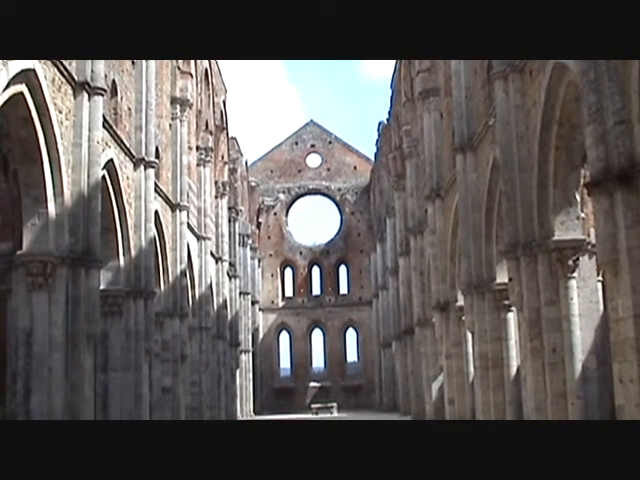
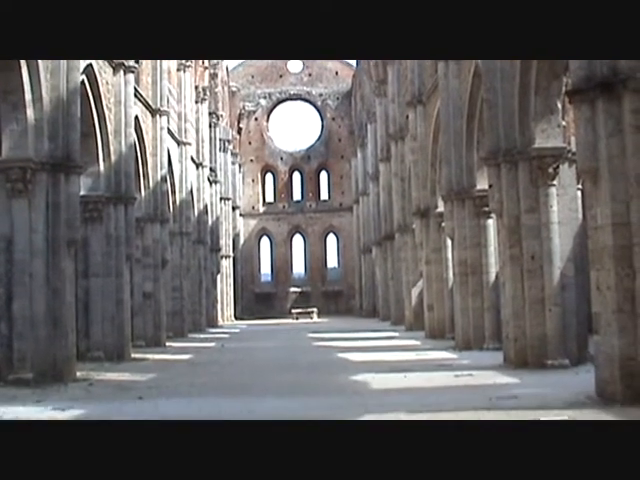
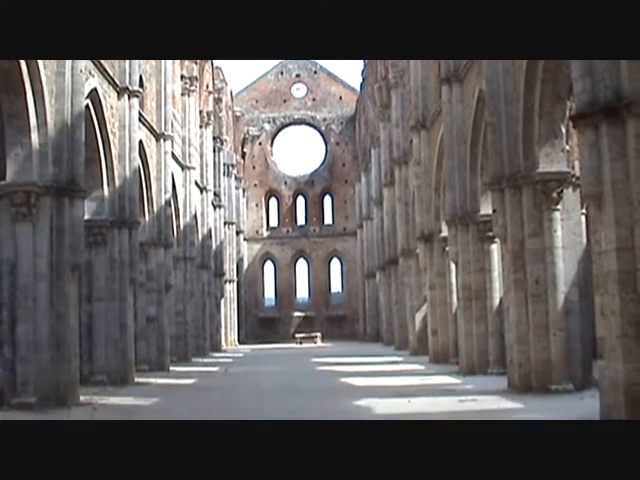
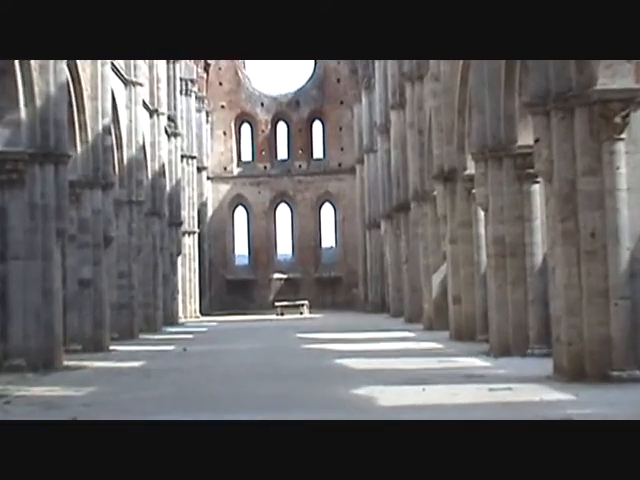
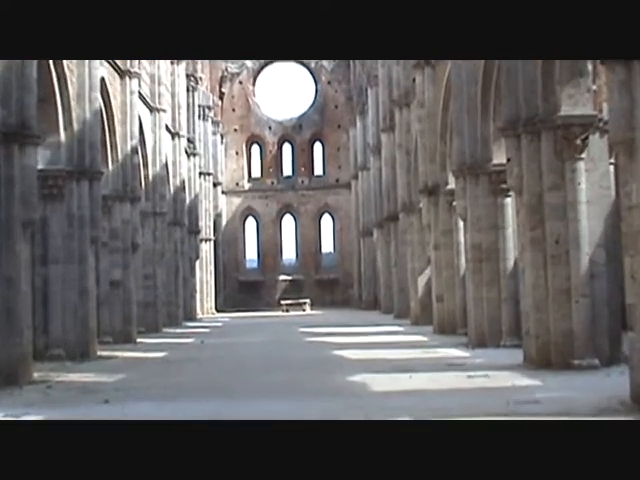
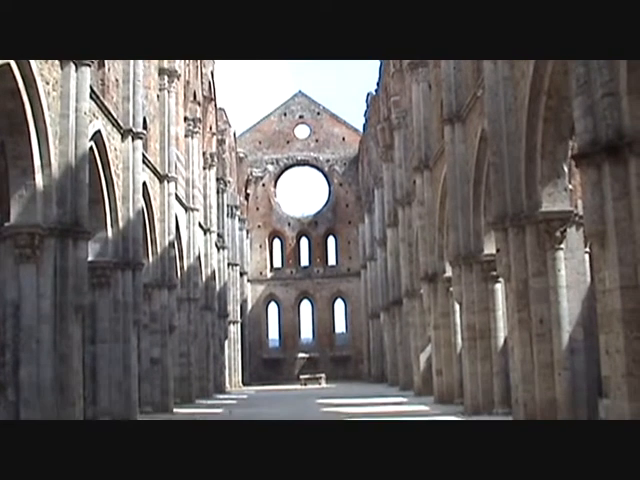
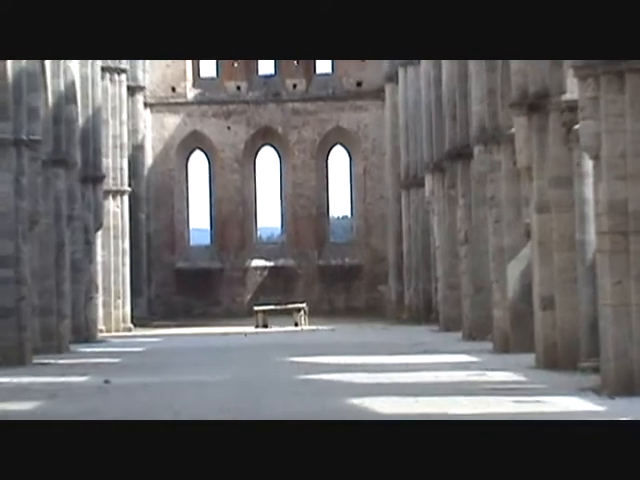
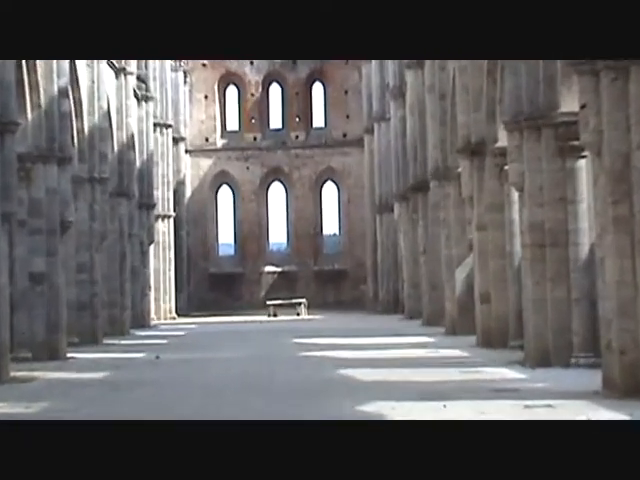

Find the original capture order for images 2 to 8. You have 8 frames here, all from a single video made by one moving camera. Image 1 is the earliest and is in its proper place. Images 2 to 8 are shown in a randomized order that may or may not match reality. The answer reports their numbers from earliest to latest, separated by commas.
6, 3, 2, 5, 4, 8, 7
